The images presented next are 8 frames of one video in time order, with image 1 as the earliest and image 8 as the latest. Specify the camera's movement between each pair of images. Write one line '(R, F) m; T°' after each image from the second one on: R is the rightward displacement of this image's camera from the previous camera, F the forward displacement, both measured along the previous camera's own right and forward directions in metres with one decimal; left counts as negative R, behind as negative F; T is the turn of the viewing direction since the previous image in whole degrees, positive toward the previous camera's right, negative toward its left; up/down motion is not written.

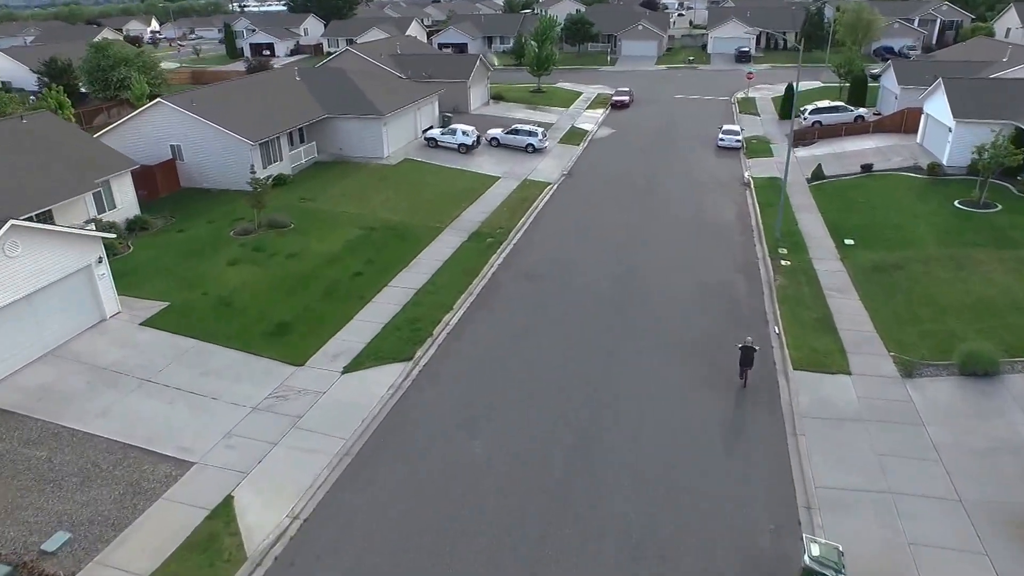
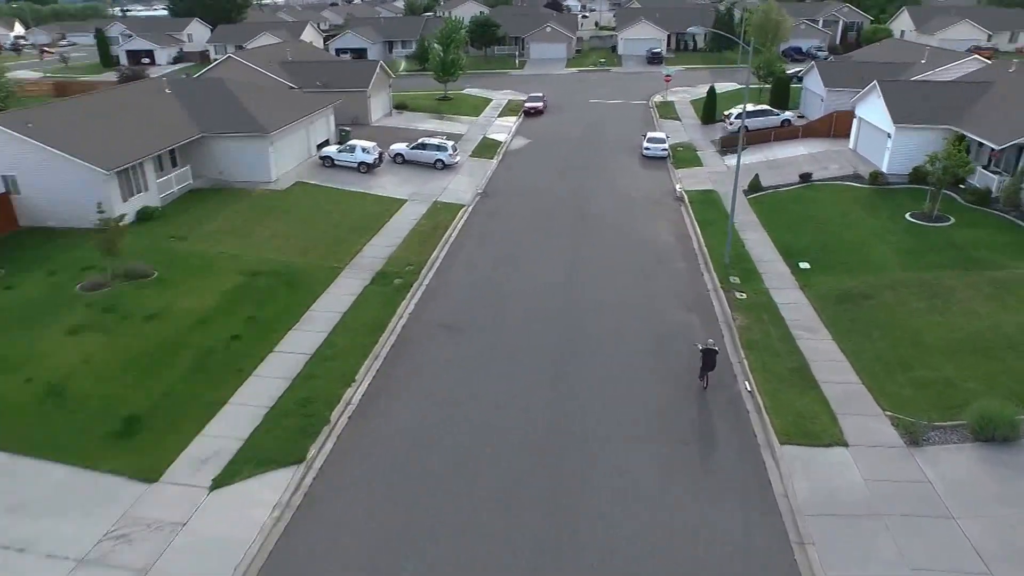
(0.0, +4.1) m; +6°
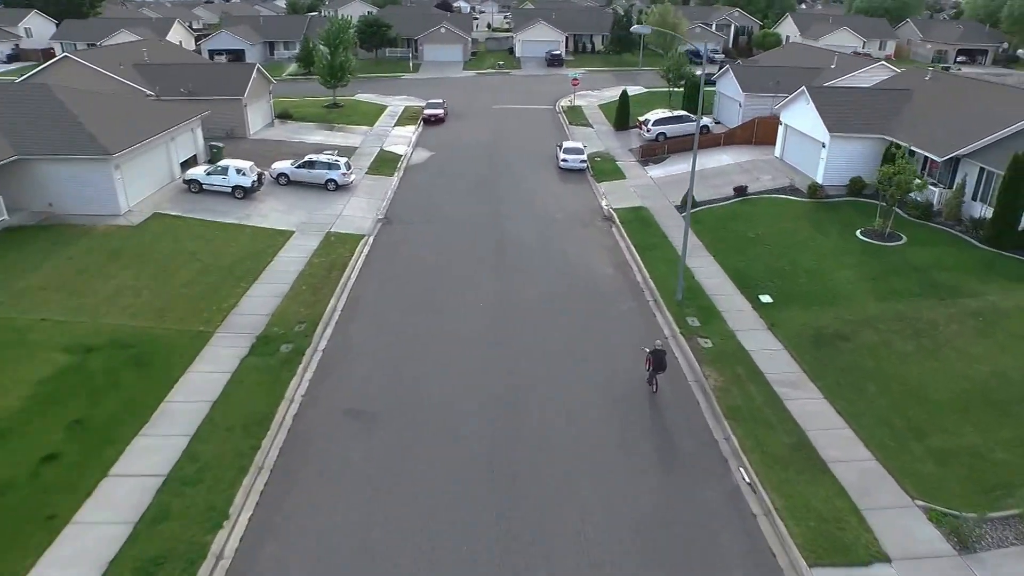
(-0.5, +4.3) m; +7°
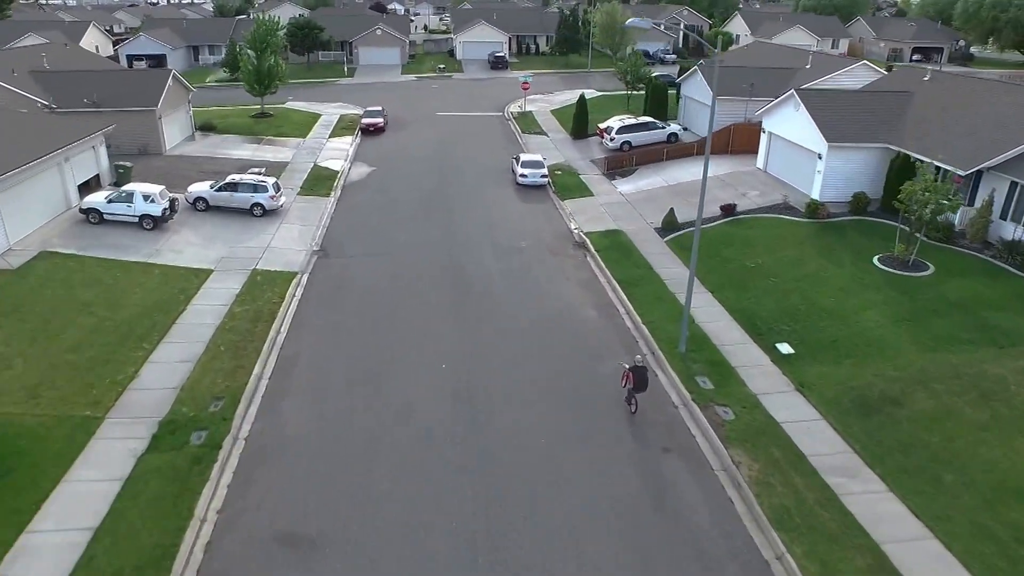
(-0.6, +4.0) m; +4°
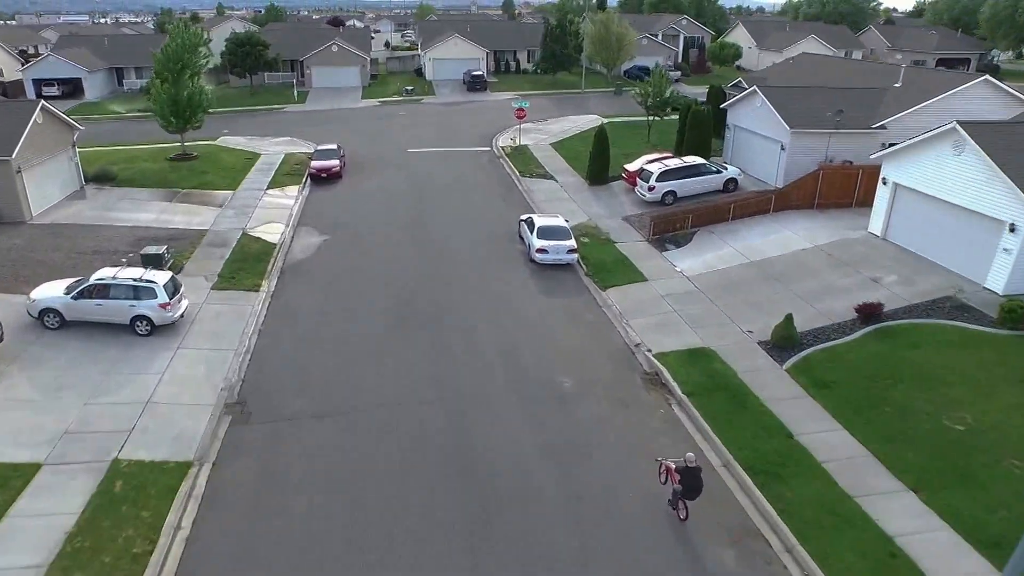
(-1.3, +9.5) m; +2°
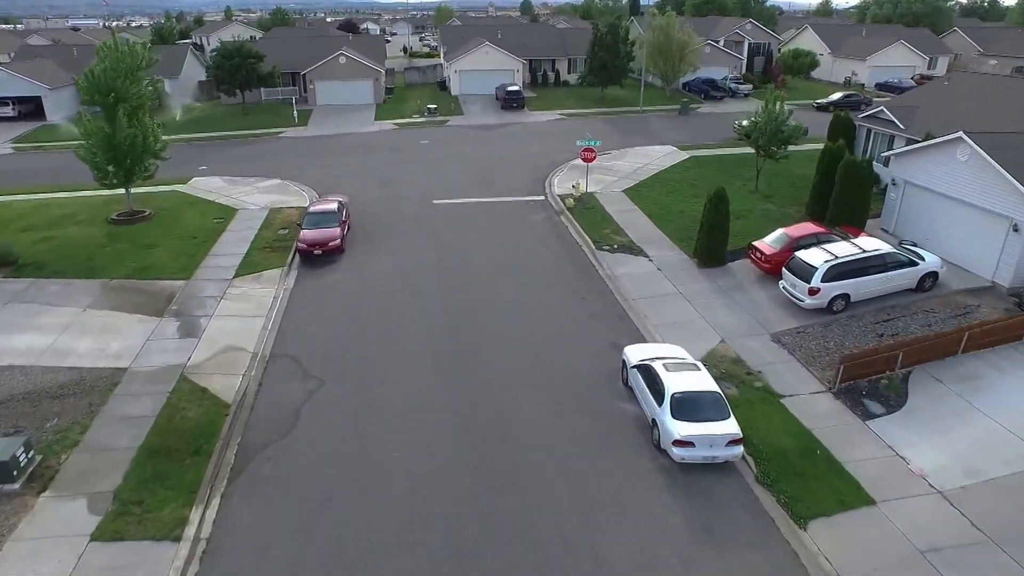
(-1.5, +8.9) m; -1°
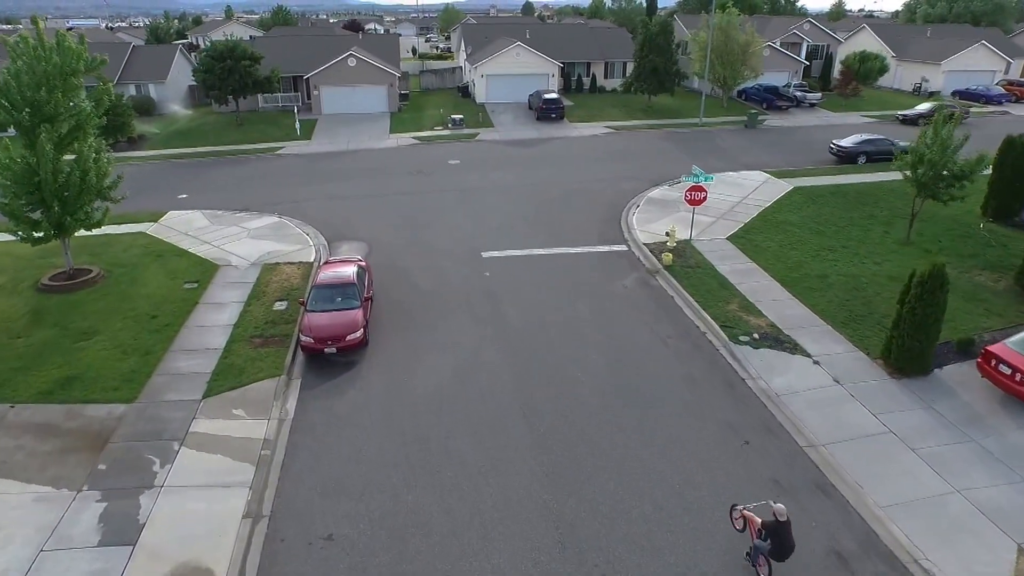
(-2.0, +6.9) m; 0°
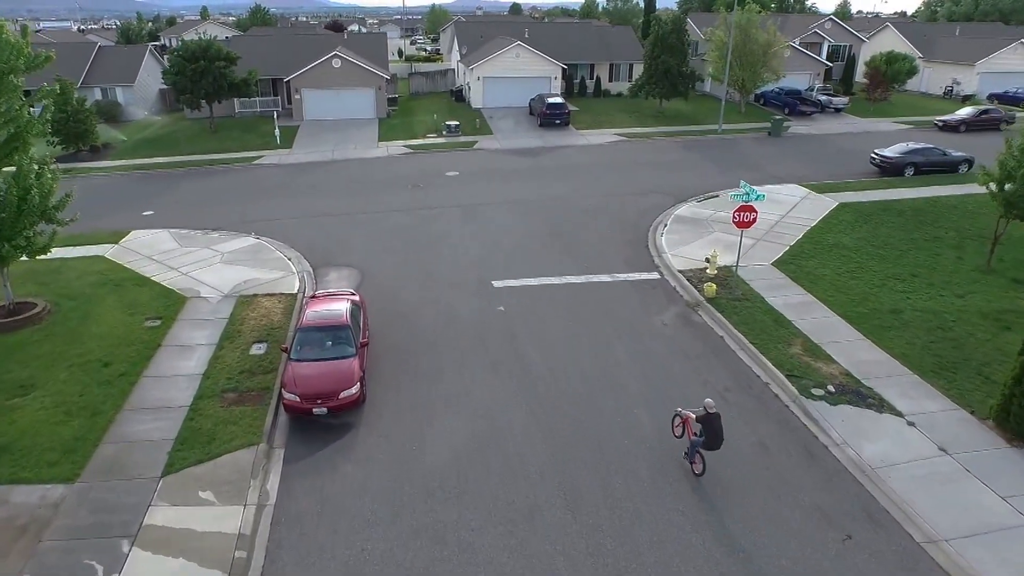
(-0.7, +2.7) m; +1°
